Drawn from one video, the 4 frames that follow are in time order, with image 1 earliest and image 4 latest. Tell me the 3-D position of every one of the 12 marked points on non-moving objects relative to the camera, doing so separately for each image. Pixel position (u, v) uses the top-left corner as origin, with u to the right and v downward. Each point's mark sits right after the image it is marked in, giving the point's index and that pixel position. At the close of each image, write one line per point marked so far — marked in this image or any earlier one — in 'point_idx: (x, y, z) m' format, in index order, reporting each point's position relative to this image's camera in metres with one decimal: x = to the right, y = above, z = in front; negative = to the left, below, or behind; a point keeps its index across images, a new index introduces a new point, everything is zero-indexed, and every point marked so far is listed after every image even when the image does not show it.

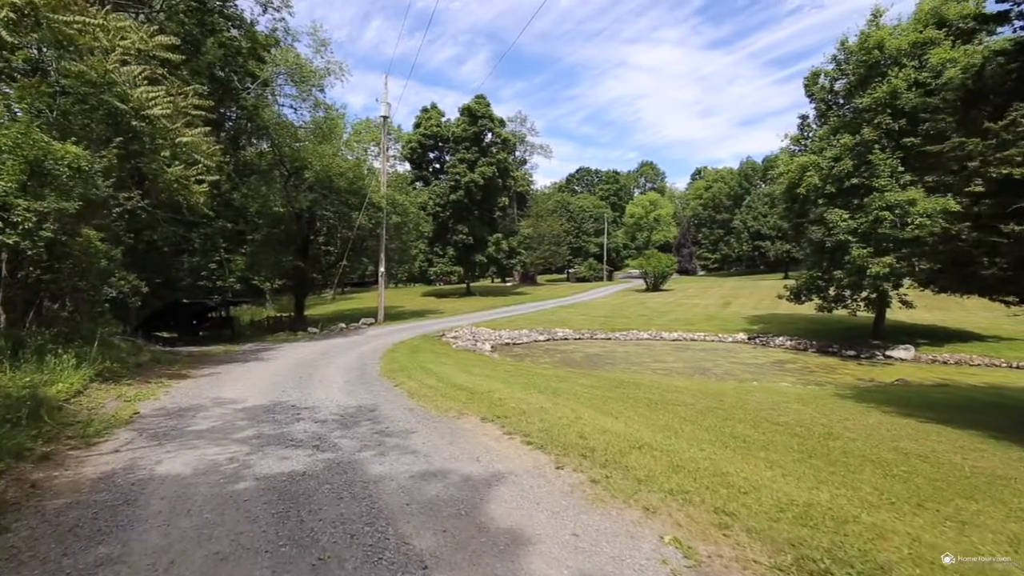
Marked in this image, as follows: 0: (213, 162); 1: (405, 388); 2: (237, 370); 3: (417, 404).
0: (-6.8, +2.8, +13.9) m
1: (-1.6, -1.6, +9.3) m
2: (-5.1, -1.5, +11.1) m
3: (-1.3, -1.6, +8.0) m
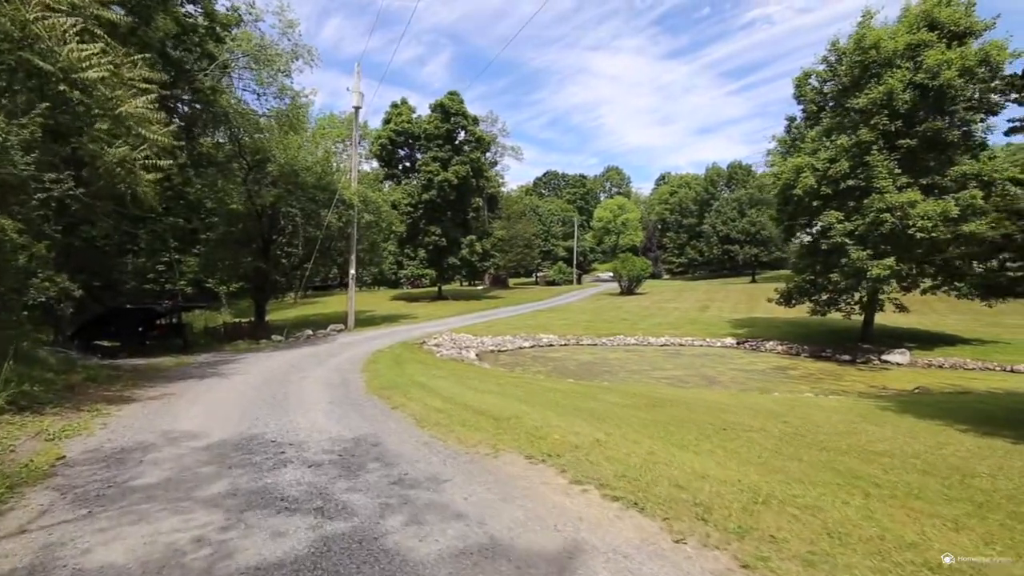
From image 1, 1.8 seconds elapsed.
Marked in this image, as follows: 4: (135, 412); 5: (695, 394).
0: (-6.8, +2.8, +11.9) m
1: (-1.3, -1.6, +7.6) m
2: (-4.9, -1.5, +9.2) m
3: (-0.8, -1.6, +6.4) m
4: (-4.5, -1.5, +7.2) m
5: (+3.4, -2.0, +11.2) m
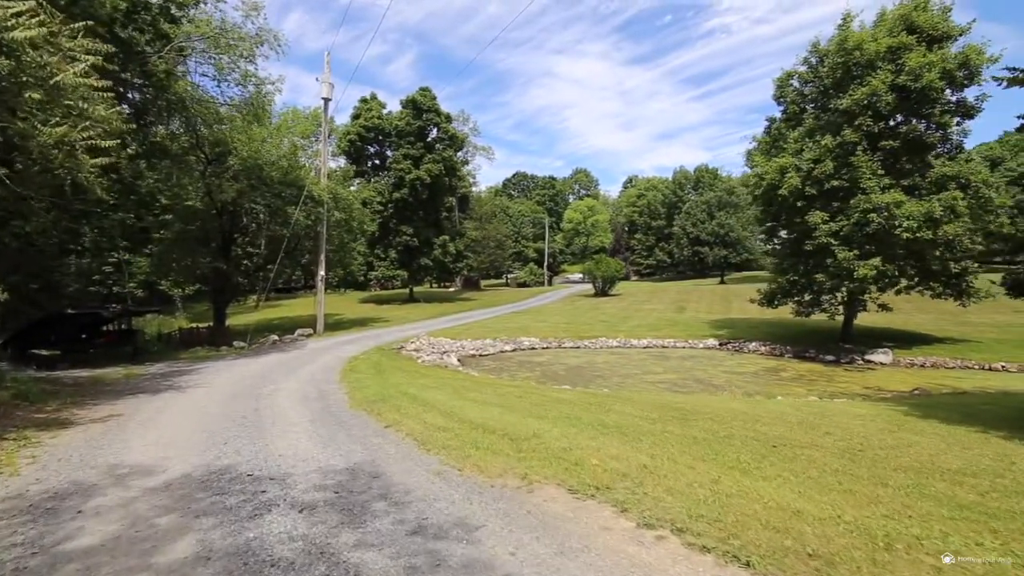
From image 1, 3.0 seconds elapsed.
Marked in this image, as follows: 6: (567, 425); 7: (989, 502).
0: (-6.9, +2.7, +10.5) m
1: (-1.1, -1.6, +6.5) m
2: (-4.8, -1.6, +7.9) m
3: (-0.6, -1.6, +5.3) m
4: (-4.3, -1.5, +5.9) m
5: (+3.3, -2.0, +10.4) m
6: (+0.6, -1.5, +6.7) m
7: (+3.5, -1.6, +4.5) m
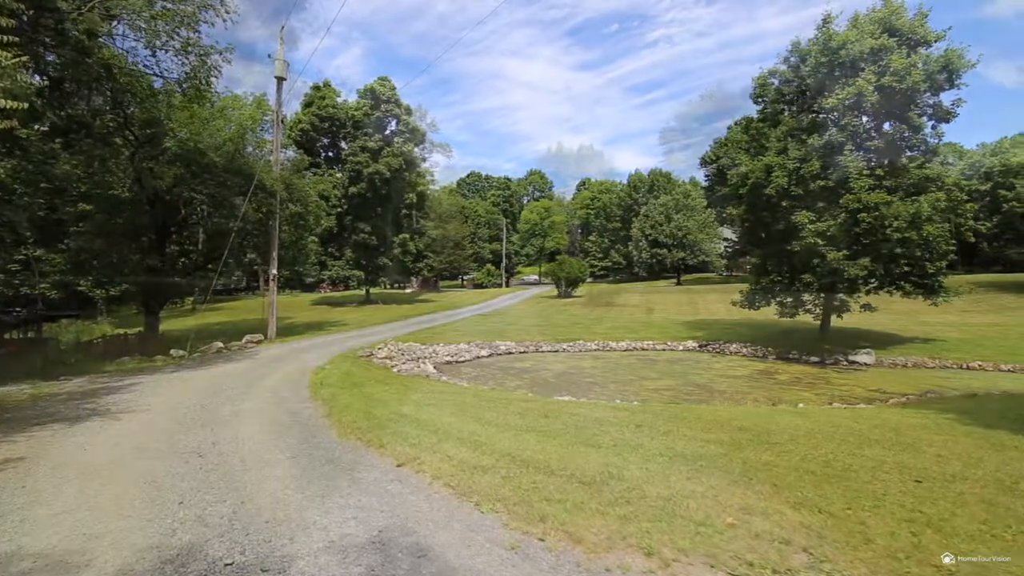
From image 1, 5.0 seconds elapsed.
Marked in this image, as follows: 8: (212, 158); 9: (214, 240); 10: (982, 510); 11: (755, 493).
0: (-6.8, +2.8, +8.3) m
1: (-0.6, -1.5, +4.8) m
2: (-4.4, -1.5, +5.9) m
3: (0.0, -1.5, +3.7) m
4: (-3.7, -1.4, +4.0) m
5: (+3.5, -1.9, +9.1) m
6: (+1.1, -1.5, +5.2) m
7: (+4.2, -1.5, +3.2) m
8: (-9.0, +3.9, +18.2) m
9: (-9.7, +1.6, +19.7) m
10: (+3.2, -1.5, +4.1) m
11: (+1.7, -1.4, +4.2) m
